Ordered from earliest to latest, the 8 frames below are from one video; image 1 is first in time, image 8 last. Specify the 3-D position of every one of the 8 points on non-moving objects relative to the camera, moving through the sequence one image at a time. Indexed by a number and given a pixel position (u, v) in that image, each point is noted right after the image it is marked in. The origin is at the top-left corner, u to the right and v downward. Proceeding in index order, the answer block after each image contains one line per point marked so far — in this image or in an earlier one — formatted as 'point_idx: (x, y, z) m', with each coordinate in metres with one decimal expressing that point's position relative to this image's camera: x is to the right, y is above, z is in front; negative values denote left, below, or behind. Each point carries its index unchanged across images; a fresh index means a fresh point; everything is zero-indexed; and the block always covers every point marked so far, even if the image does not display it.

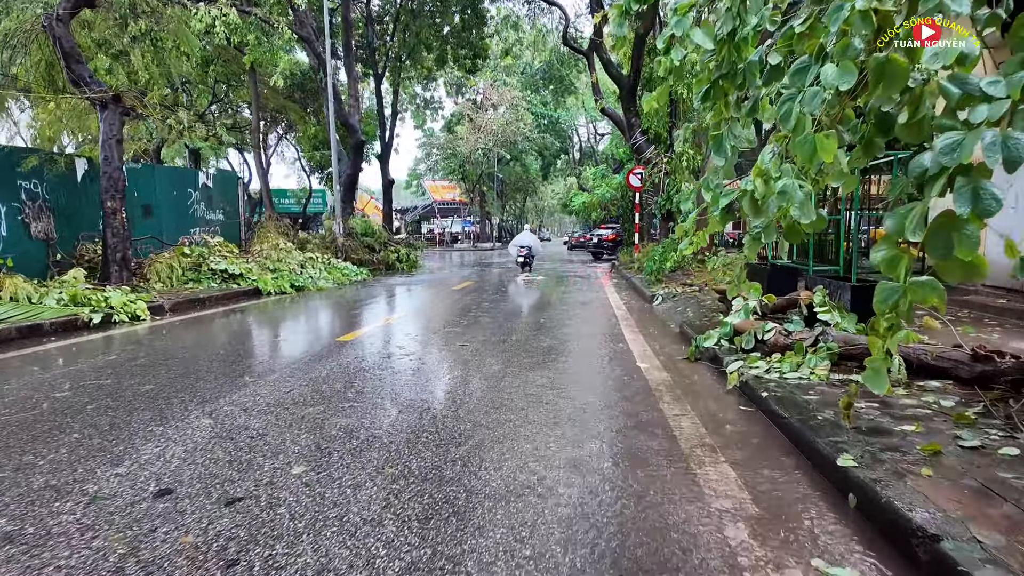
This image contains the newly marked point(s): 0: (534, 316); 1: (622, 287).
0: (+0.4, -0.4, +10.4) m
1: (+2.7, 0.0, +14.0) m
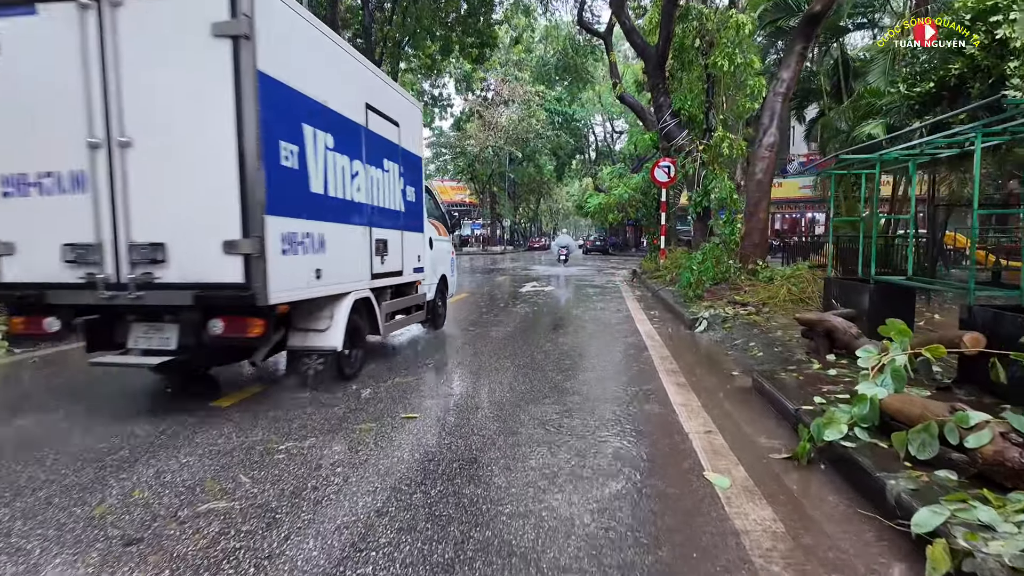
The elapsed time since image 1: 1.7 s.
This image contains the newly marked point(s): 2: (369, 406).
0: (+0.3, -0.7, +7.9) m
1: (+2.8, -0.3, +11.4) m
2: (-1.1, -0.9, +4.3) m
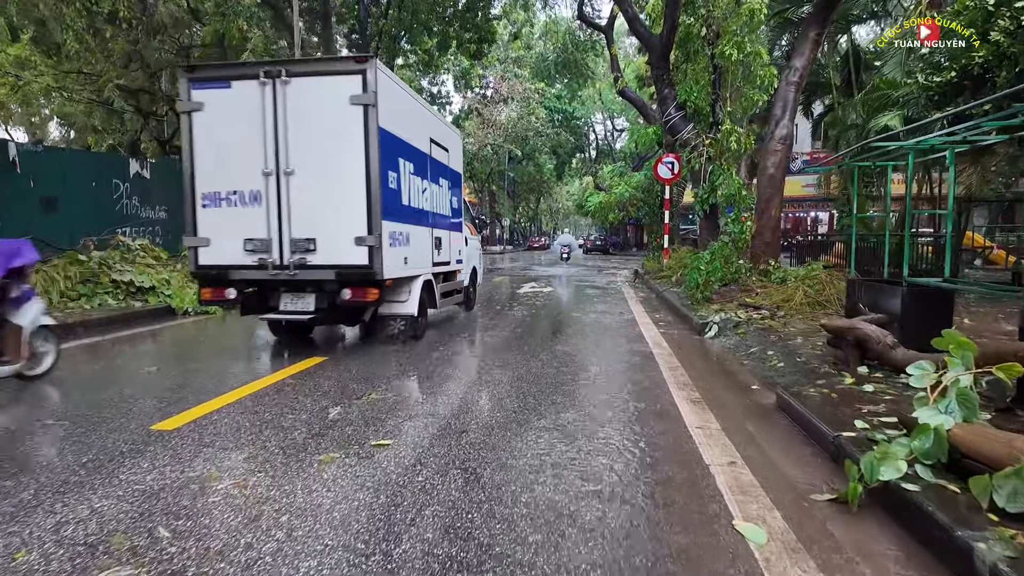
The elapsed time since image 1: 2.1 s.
0: (+0.2, -0.7, +7.3) m
1: (+2.7, -0.3, +10.8) m
2: (-1.1, -0.9, +3.8) m
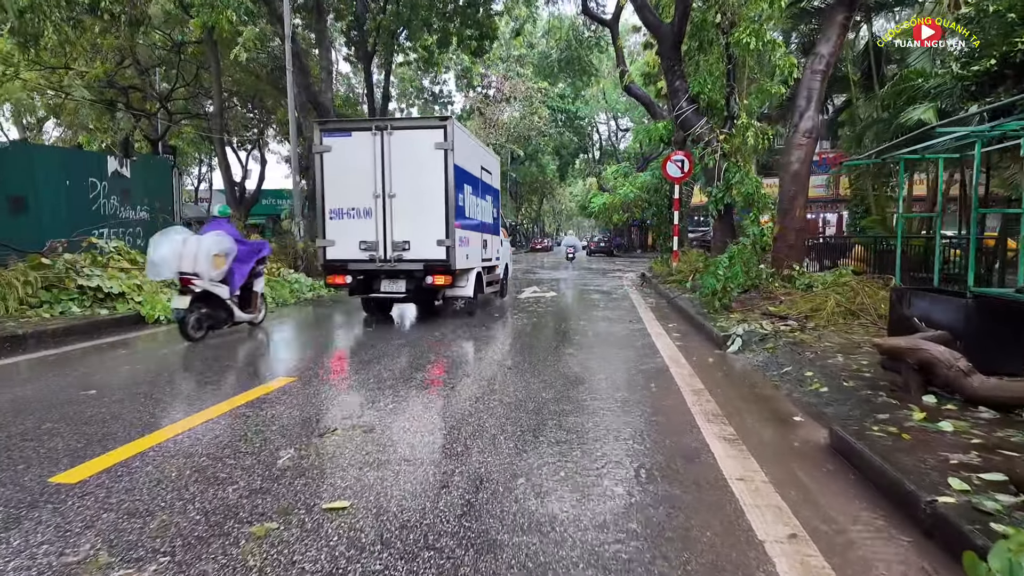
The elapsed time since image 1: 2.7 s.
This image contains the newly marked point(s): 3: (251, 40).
0: (+0.2, -0.8, +6.5) m
1: (+2.7, -0.4, +10.0) m
2: (-1.2, -1.0, +3.0) m
3: (-8.1, +7.7, +18.4) m
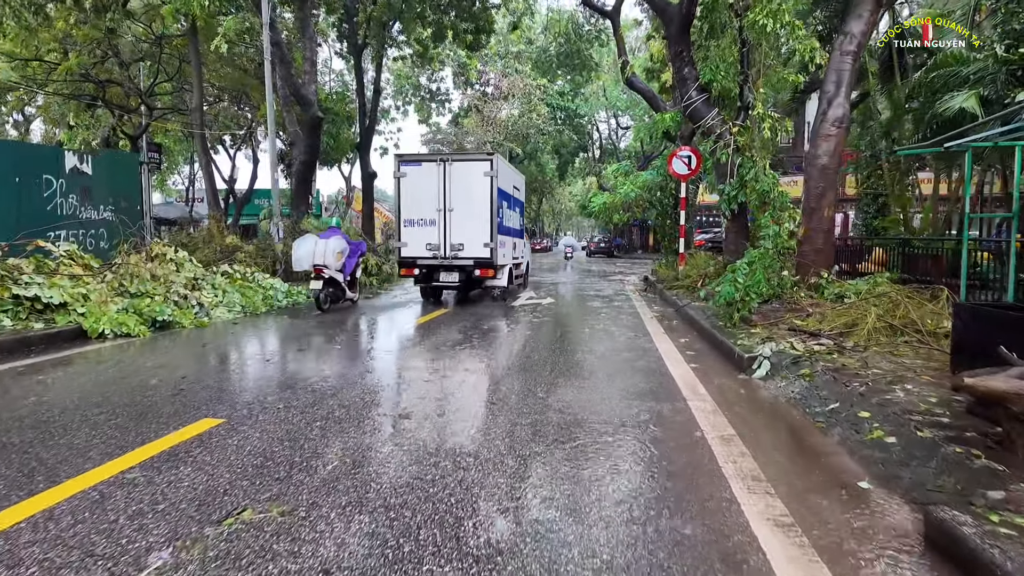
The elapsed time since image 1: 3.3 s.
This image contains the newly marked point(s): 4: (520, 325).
0: (+0.1, -0.9, +5.5) m
1: (+2.6, -0.5, +9.0) m
2: (-1.3, -1.1, +2.0) m
3: (-8.3, +7.6, +17.4) m
4: (+0.1, -0.6, +9.9) m
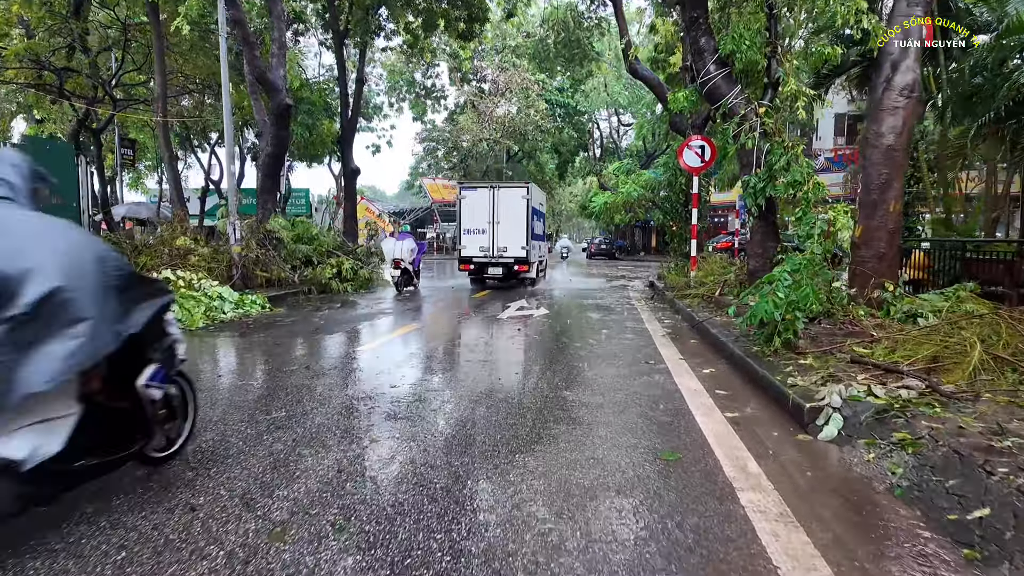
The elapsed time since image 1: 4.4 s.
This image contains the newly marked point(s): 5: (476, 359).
0: (-0.1, -1.1, +3.8) m
1: (+2.3, -0.7, +7.4) m
2: (-1.5, -1.3, +0.3) m
3: (-8.5, +7.4, +15.8) m
4: (-0.1, -0.8, +8.2) m
5: (-0.4, -0.9, +7.3) m
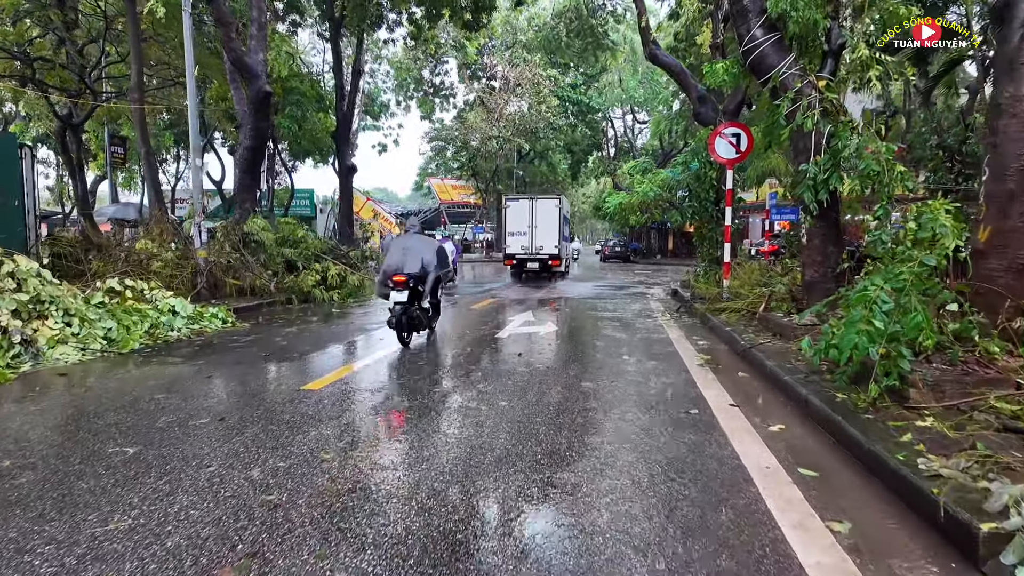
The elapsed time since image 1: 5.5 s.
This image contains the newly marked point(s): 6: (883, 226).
0: (-0.3, -1.2, +2.2) m
1: (+2.3, -0.9, +5.7) m
2: (-1.7, -1.4, -1.3) m
3: (-8.3, +7.2, +14.4) m
4: (-0.2, -0.9, +6.6) m
5: (-0.5, -1.0, +5.7) m
6: (+3.6, +0.6, +5.8) m
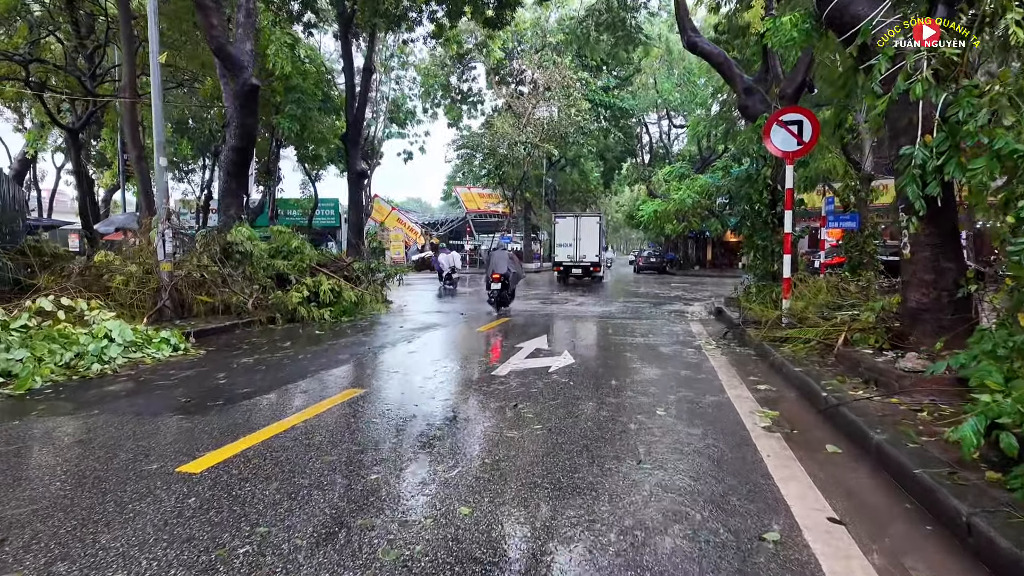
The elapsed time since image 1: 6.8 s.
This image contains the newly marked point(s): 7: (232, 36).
0: (-0.6, -1.4, +0.5) m
1: (+2.2, -1.1, +3.8) m
2: (-2.2, -1.5, -2.9) m
3: (-7.9, +6.9, +13.2) m
4: (-0.2, -1.2, +4.9) m
5: (-0.6, -1.3, +4.0) m
6: (+3.5, +0.4, +3.9) m
7: (-5.5, +5.0, +11.6) m
